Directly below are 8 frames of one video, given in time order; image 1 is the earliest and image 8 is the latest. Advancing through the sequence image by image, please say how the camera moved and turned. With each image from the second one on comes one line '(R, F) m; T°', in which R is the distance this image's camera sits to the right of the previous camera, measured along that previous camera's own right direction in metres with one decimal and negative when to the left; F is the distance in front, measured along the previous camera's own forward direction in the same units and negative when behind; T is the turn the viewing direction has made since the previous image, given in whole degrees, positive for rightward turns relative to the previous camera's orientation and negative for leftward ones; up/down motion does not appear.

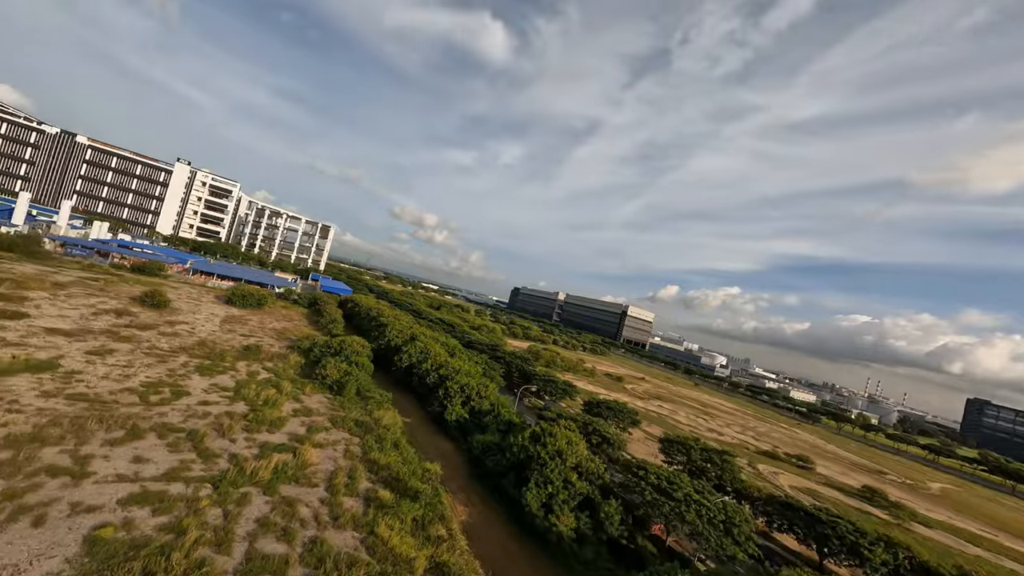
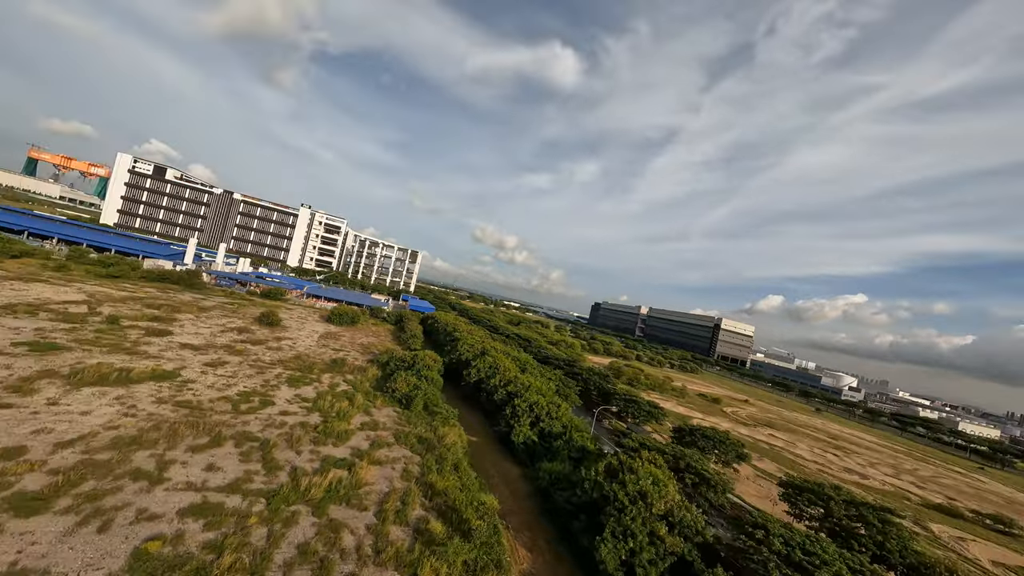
(+0.4, +1.4) m; -13°
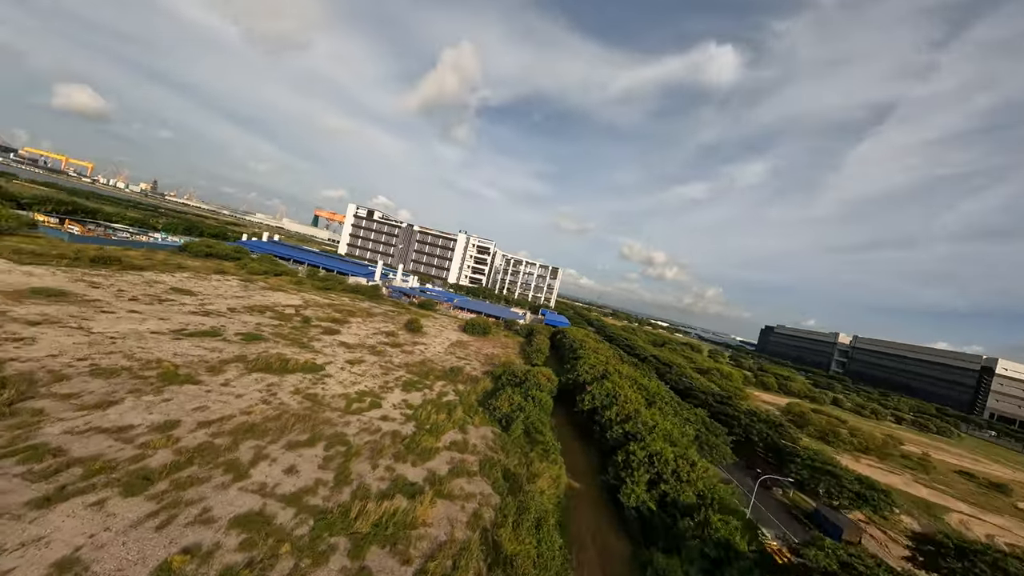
(+1.0, +2.6) m; -23°
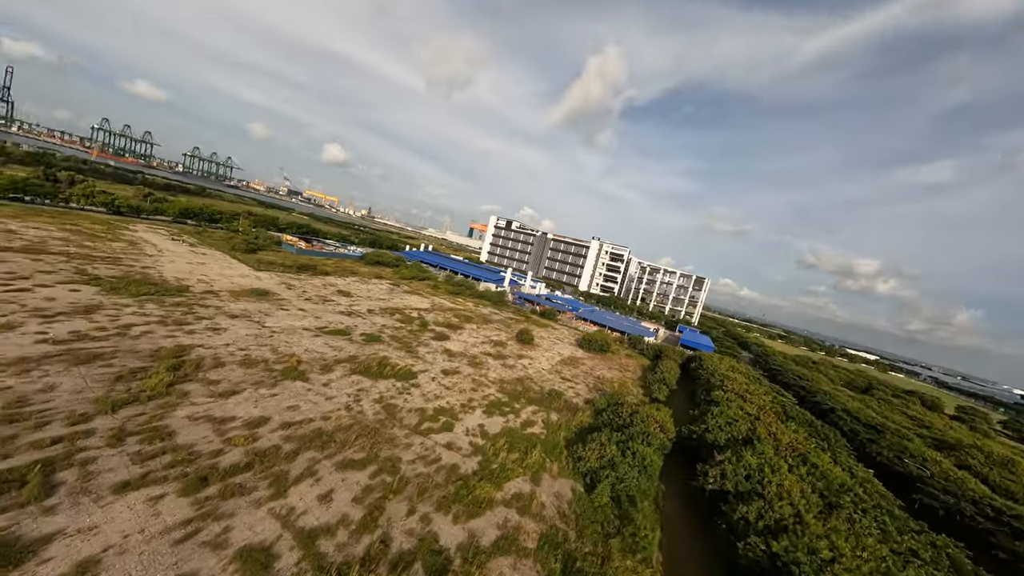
(+1.5, +2.7) m; -23°
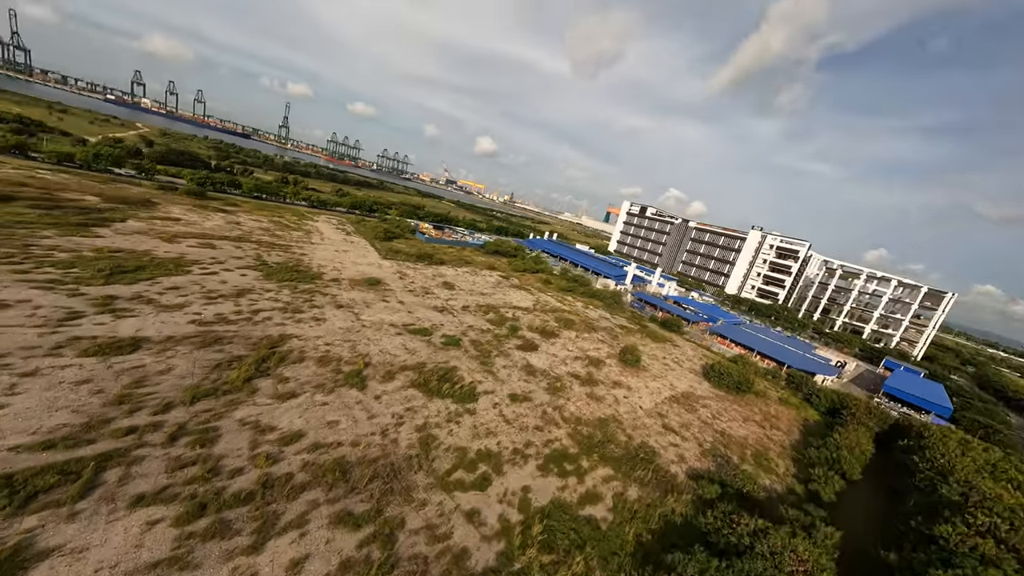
(+1.8, +3.5) m; -22°
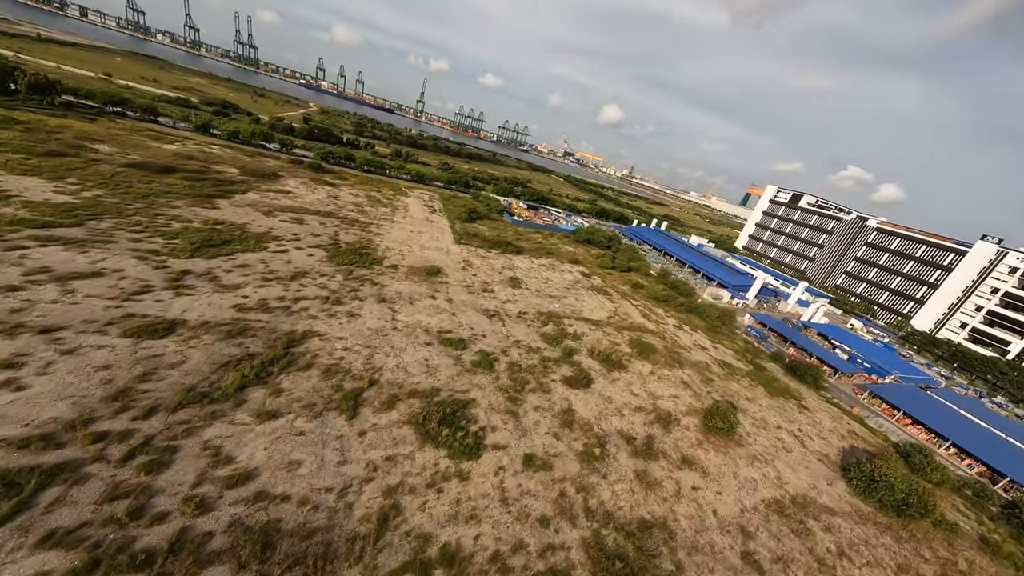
(+2.2, +4.1) m; -17°
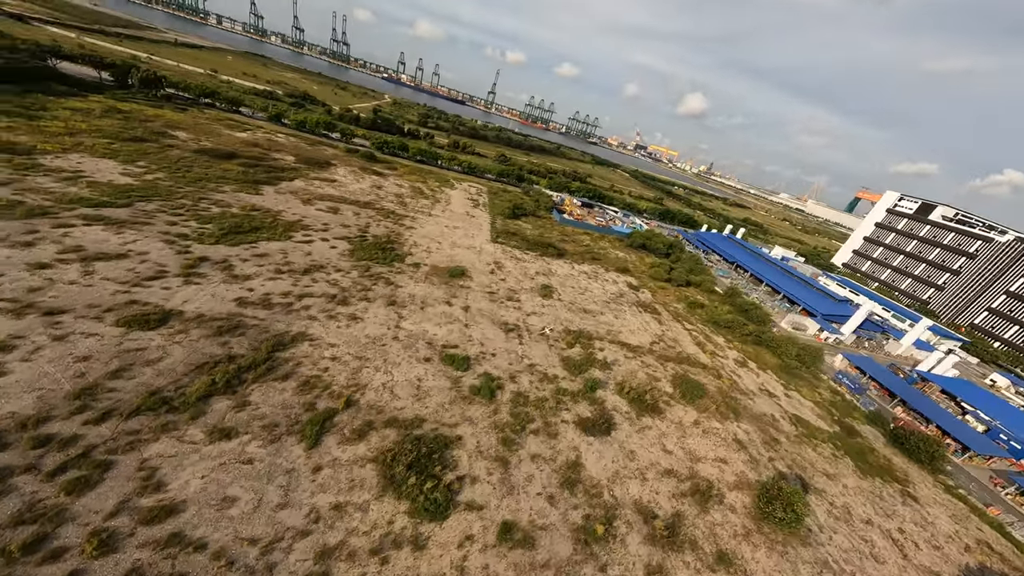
(+1.8, +2.7) m; -10°
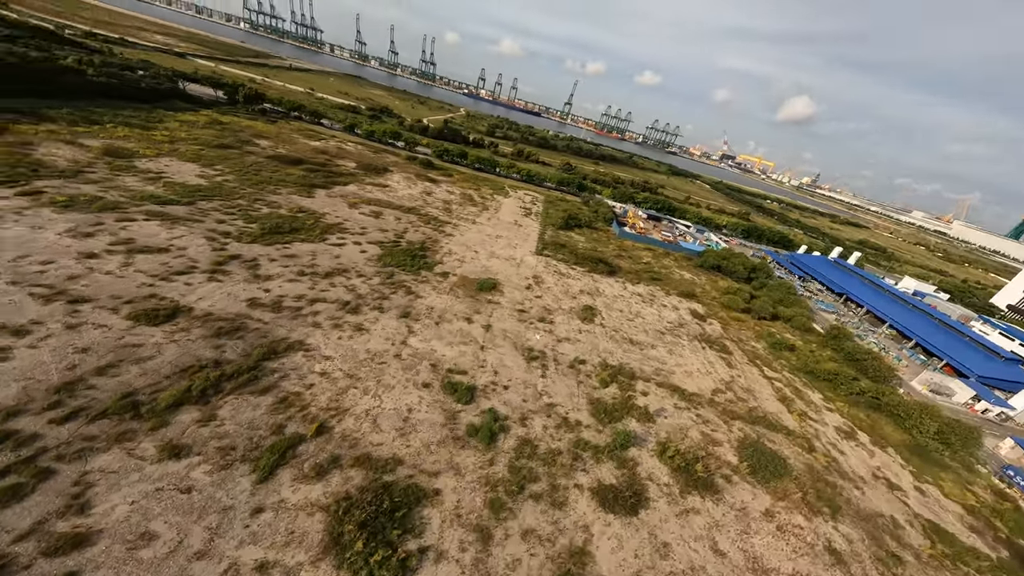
(+1.8, +2.6) m; -11°
